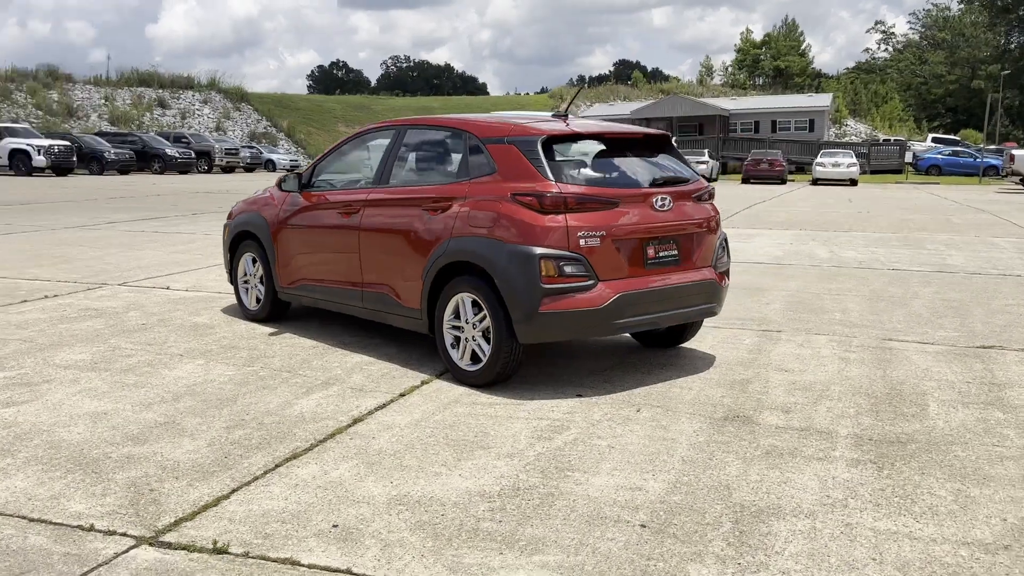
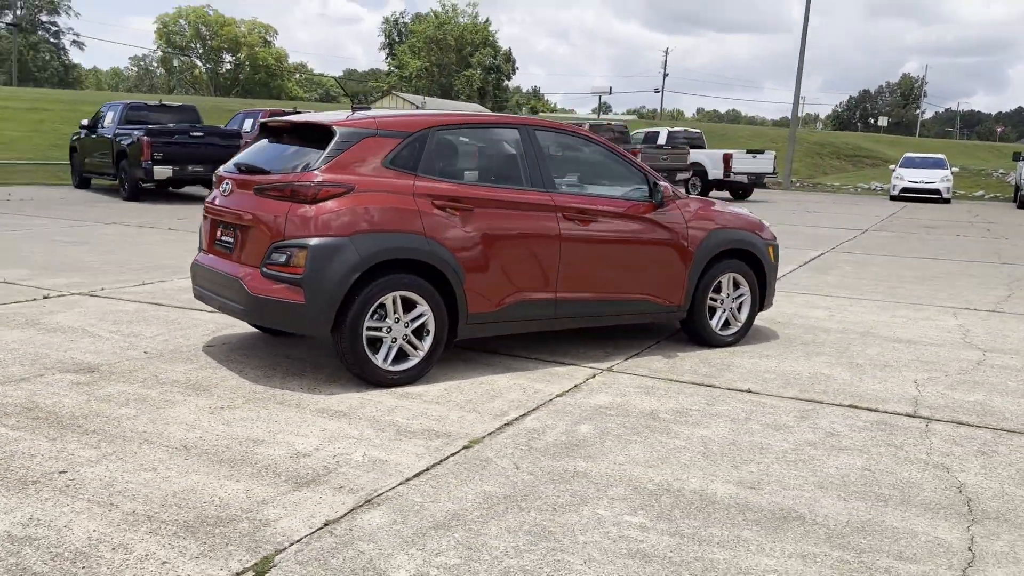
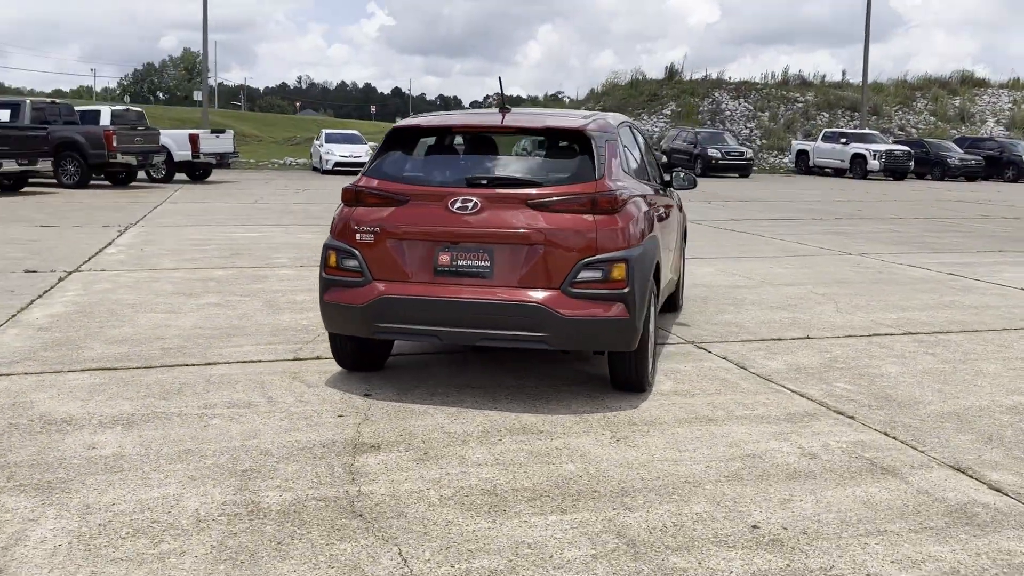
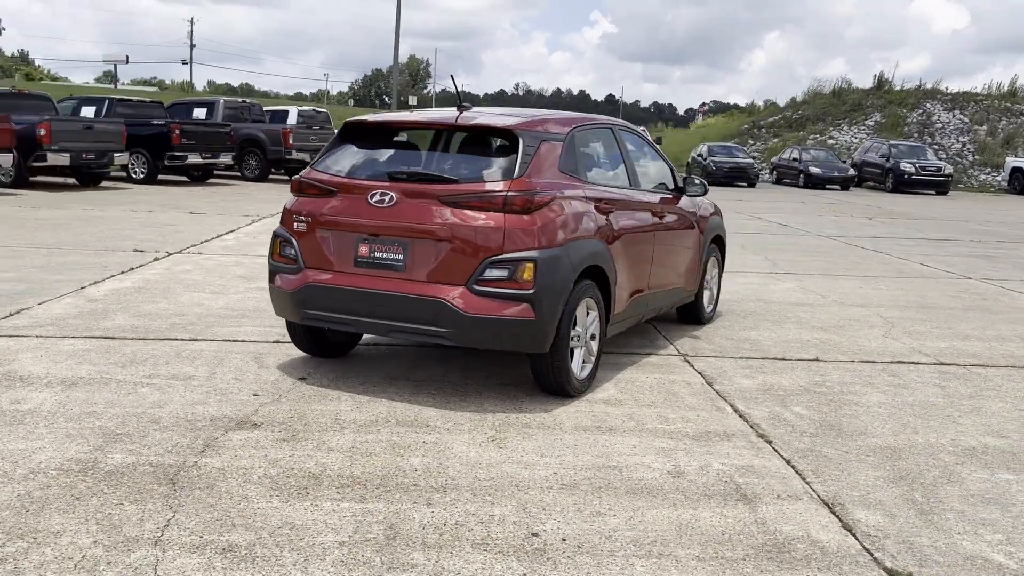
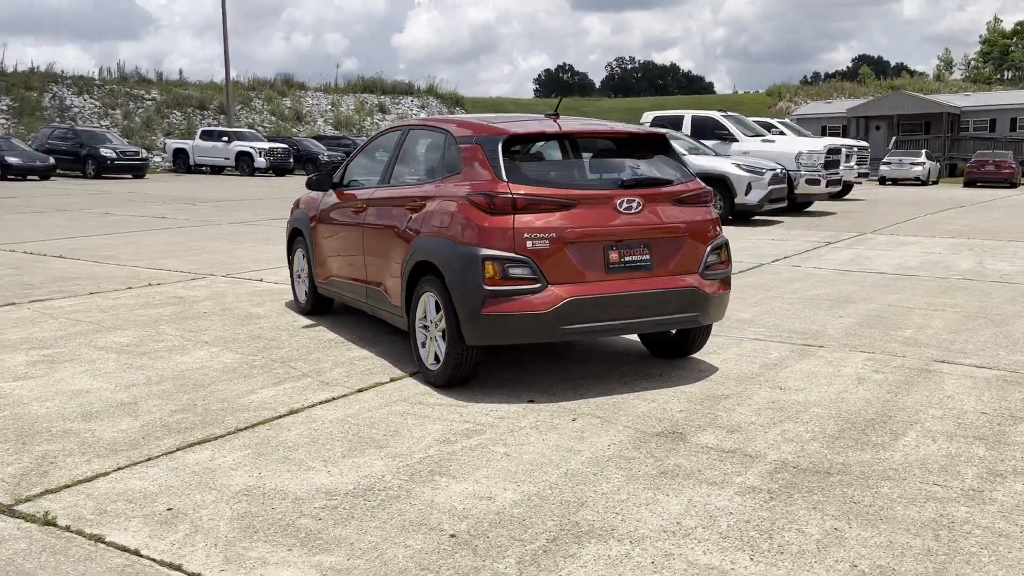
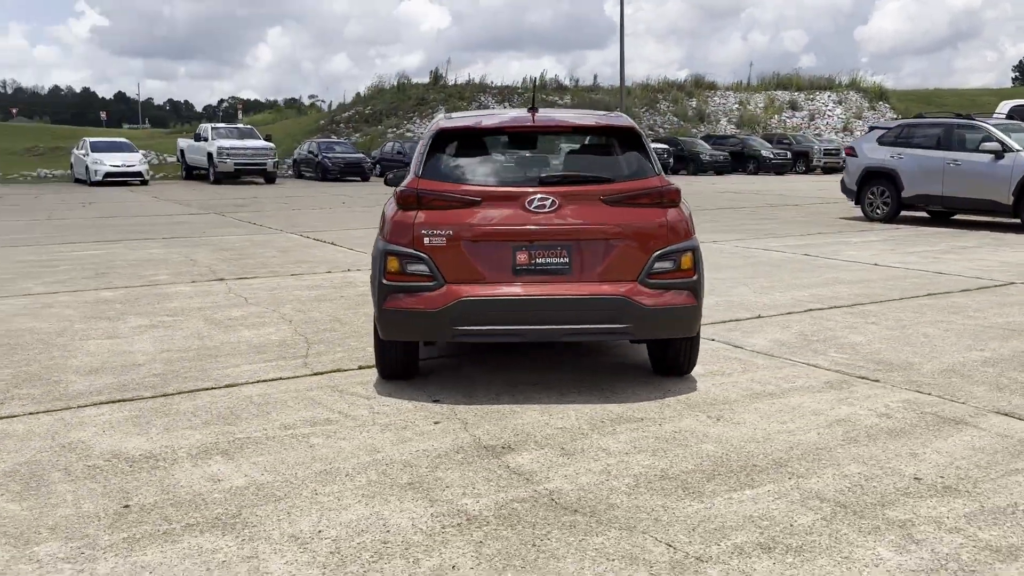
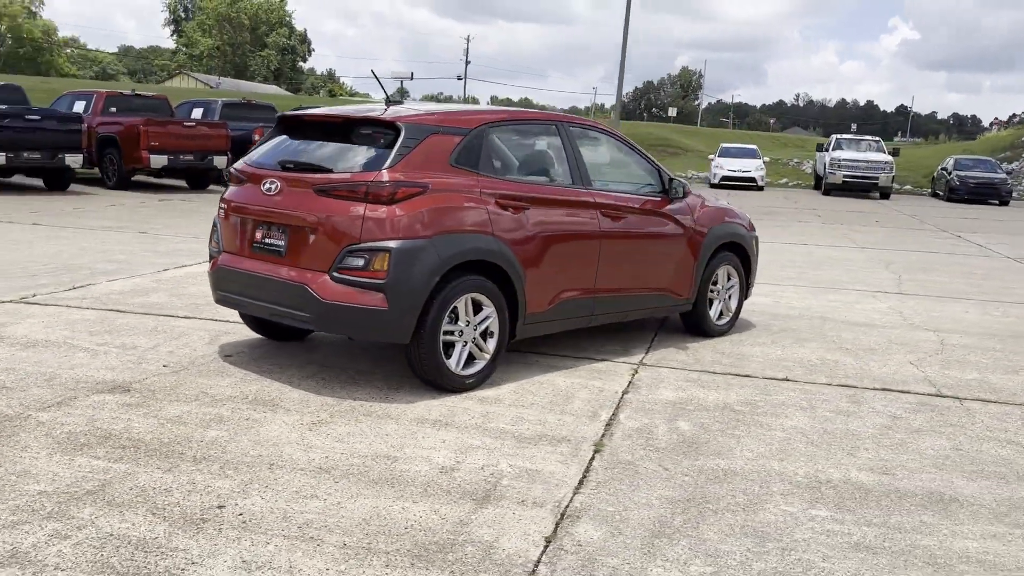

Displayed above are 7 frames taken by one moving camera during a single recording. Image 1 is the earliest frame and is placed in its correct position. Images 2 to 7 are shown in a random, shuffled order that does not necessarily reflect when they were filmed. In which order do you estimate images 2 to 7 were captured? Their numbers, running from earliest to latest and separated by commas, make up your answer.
5, 6, 3, 4, 7, 2
